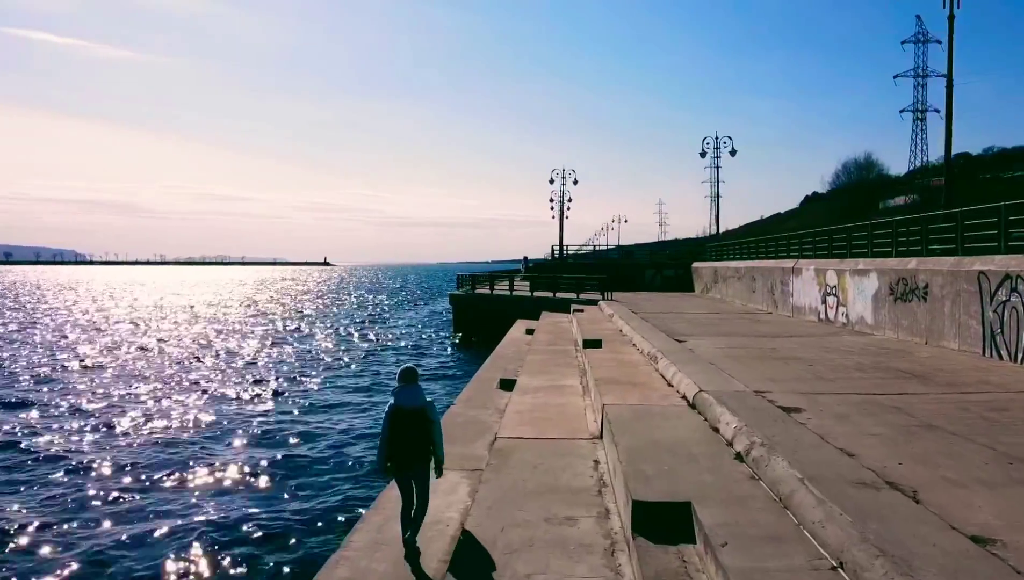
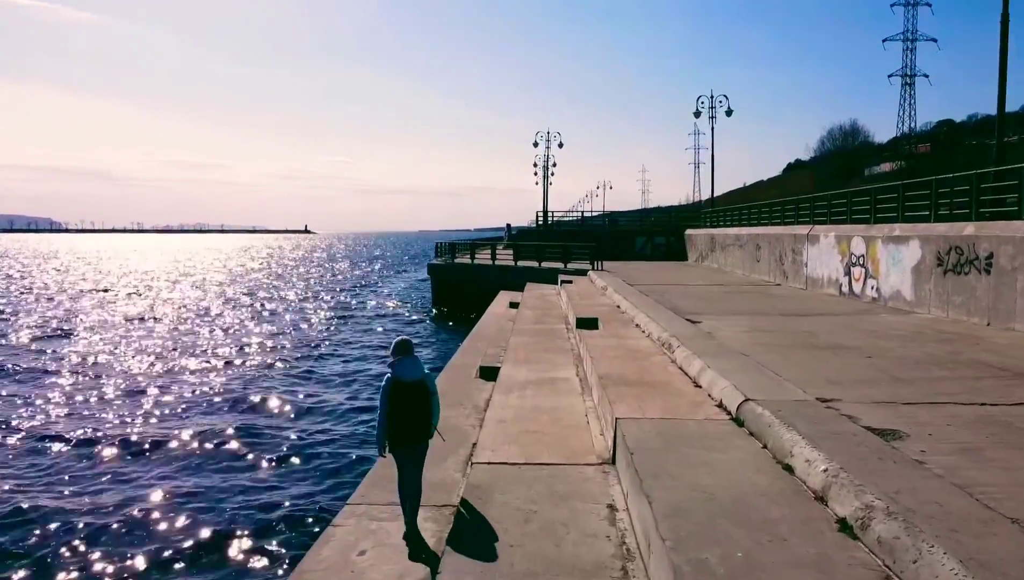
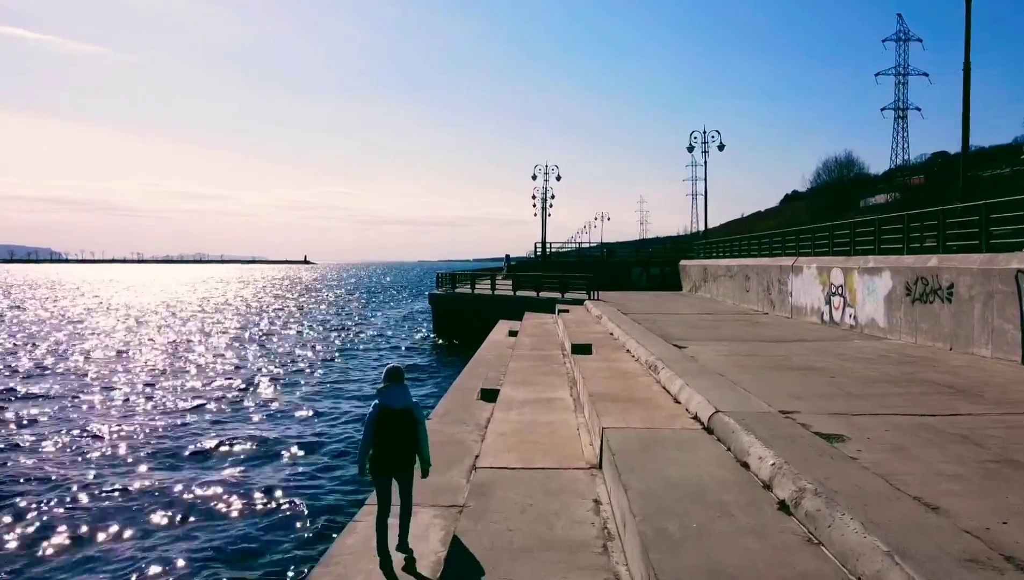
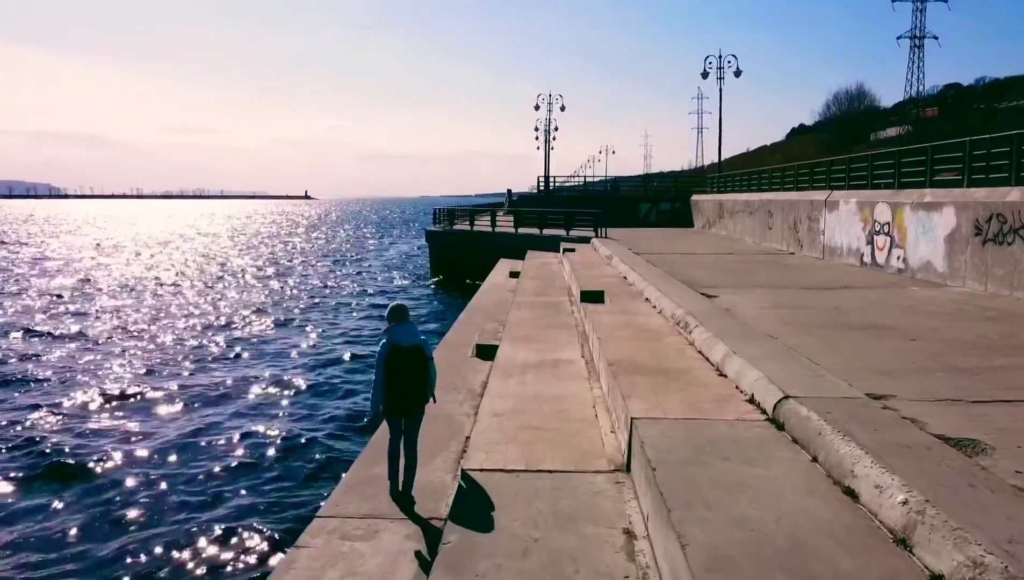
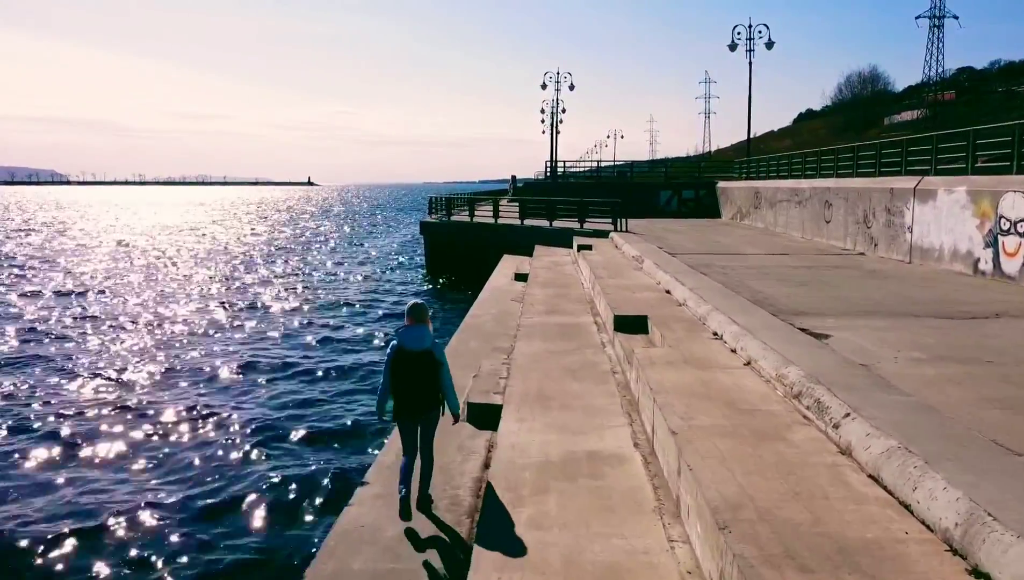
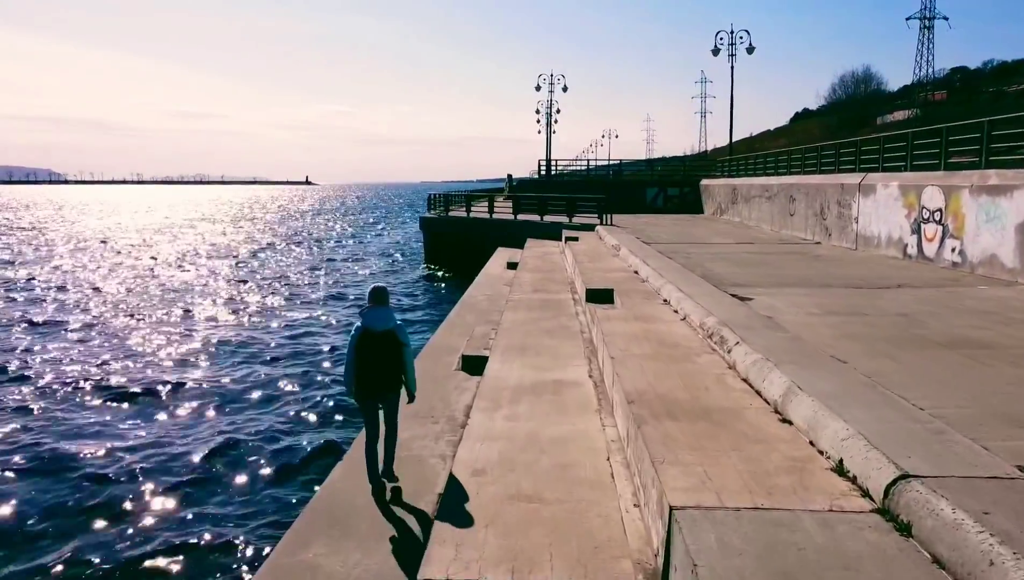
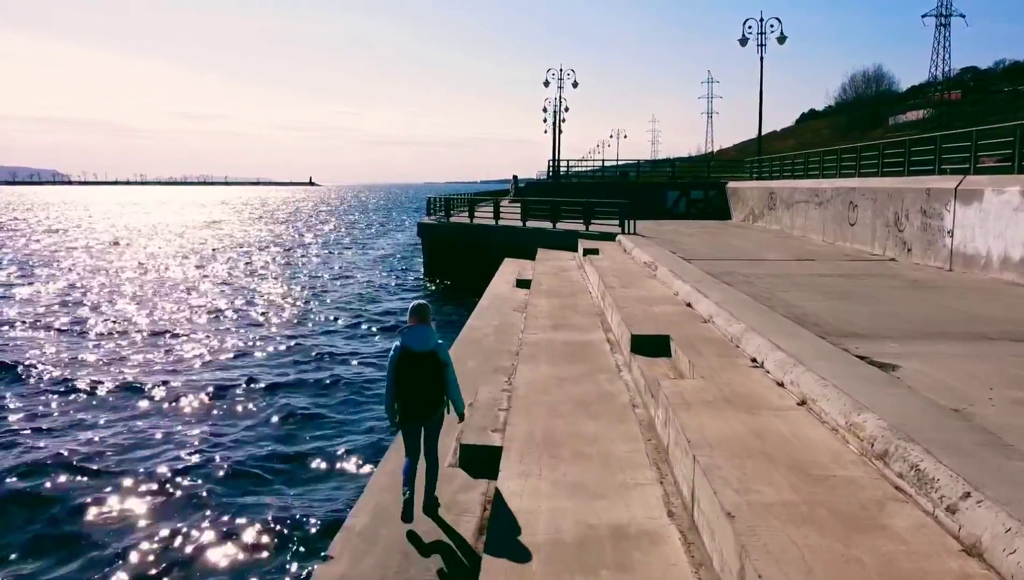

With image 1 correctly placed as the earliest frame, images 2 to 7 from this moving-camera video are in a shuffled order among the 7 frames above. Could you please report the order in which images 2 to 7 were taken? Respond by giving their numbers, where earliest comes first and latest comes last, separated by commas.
3, 2, 4, 6, 5, 7
